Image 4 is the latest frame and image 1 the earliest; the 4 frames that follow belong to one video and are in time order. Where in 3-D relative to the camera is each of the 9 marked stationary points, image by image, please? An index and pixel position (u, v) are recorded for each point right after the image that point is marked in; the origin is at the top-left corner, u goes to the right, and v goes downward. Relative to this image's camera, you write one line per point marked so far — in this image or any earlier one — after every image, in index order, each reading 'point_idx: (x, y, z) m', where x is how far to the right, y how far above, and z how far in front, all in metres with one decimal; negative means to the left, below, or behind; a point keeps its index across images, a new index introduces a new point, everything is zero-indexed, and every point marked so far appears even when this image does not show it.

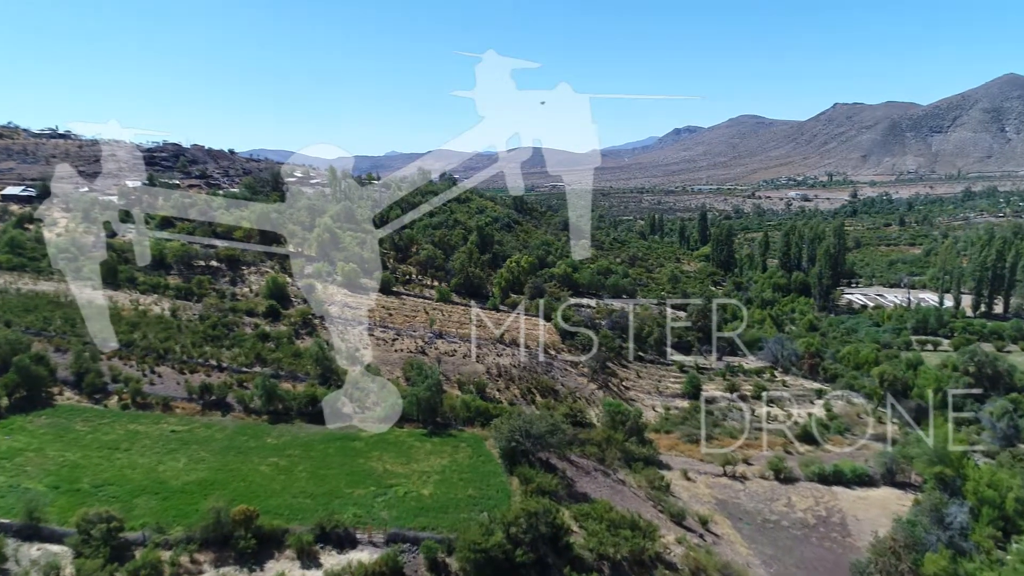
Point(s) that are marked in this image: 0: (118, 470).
0: (-10.8, -5.0, +16.4) m
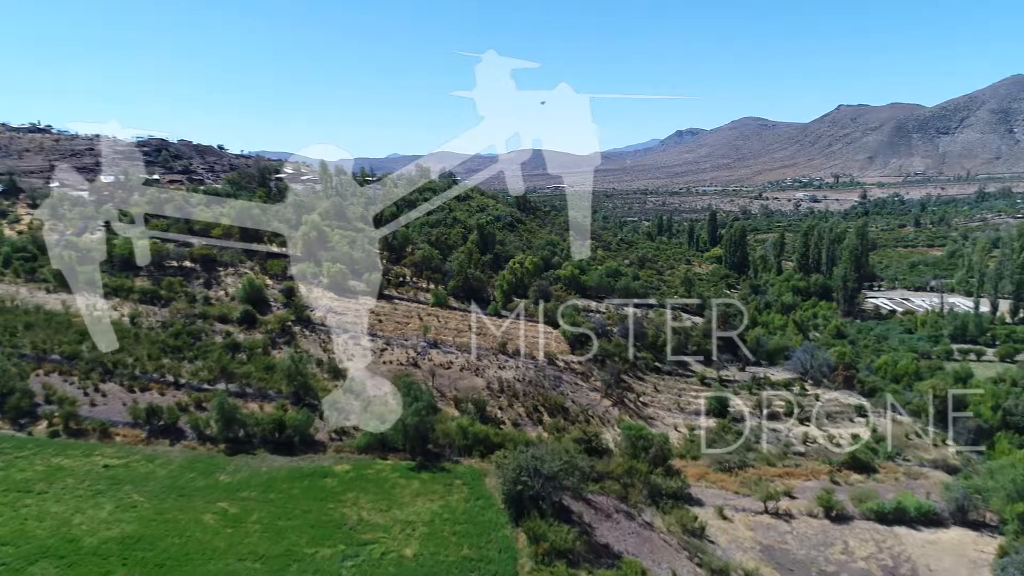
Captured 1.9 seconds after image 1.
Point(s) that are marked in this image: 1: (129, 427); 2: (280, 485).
0: (-10.7, -5.1, +13.0) m
1: (-11.4, -4.1, +17.9) m
2: (-6.0, -5.1, +15.6) m
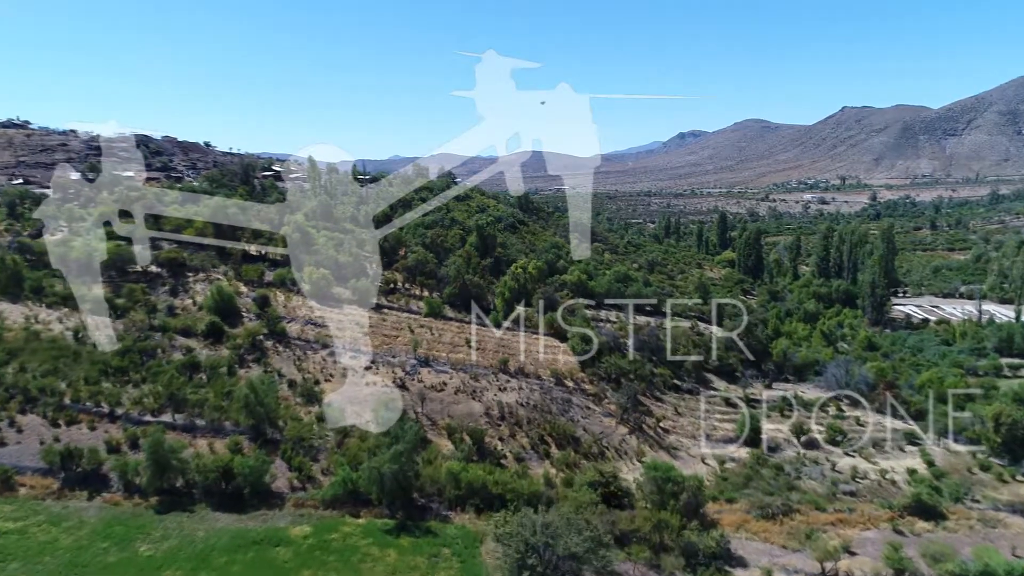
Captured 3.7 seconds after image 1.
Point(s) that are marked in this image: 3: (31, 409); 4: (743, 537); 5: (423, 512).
0: (-10.6, -5.4, +9.5) m
1: (-11.4, -4.5, +14.4) m
2: (-6.0, -5.5, +12.1) m
3: (-13.9, -3.4, +17.3) m
4: (+6.8, -7.3, +17.6) m
5: (-2.2, -5.5, +15.0) m
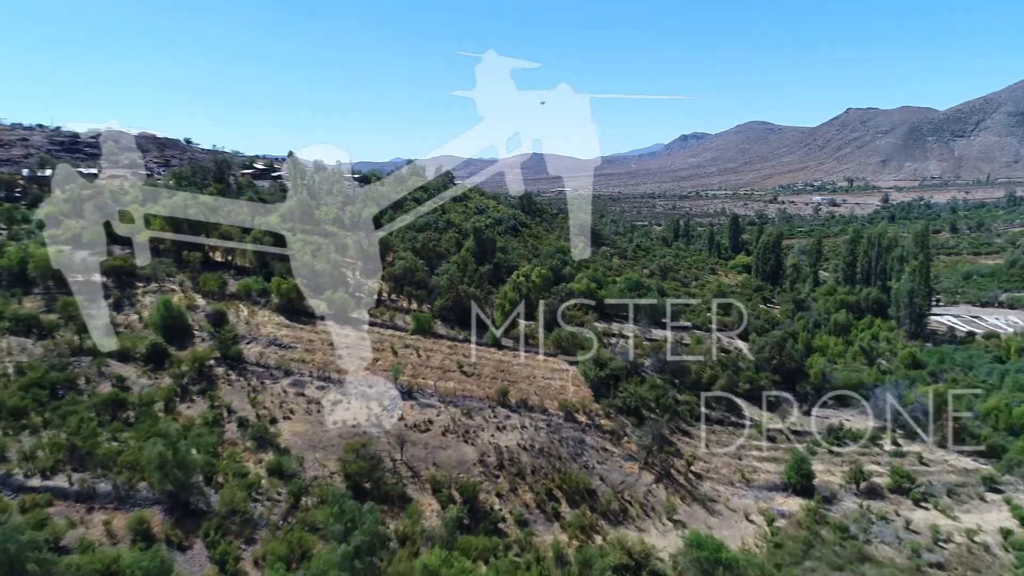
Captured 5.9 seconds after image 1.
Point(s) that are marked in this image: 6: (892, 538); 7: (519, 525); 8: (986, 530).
0: (-10.6, -5.9, +5.4) m
1: (-11.3, -5.0, +10.3) m
2: (-6.0, -6.0, +7.9) m
3: (-13.9, -3.9, +13.1) m
4: (+6.8, -7.8, +13.4) m
5: (-2.2, -6.0, +10.8) m
6: (+11.2, -7.4, +17.7) m
7: (+0.2, -6.3, +15.8) m
8: (+14.7, -7.5, +18.7) m
